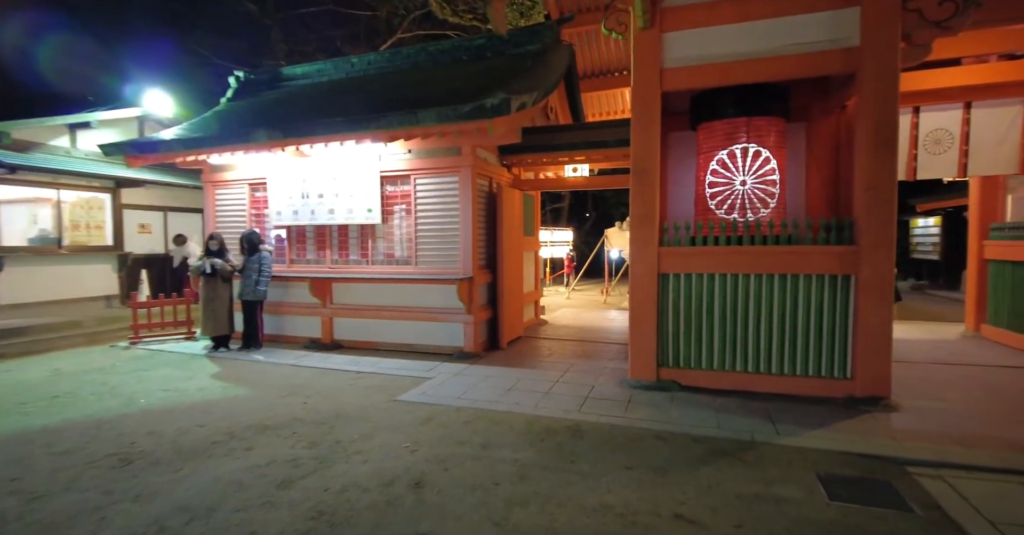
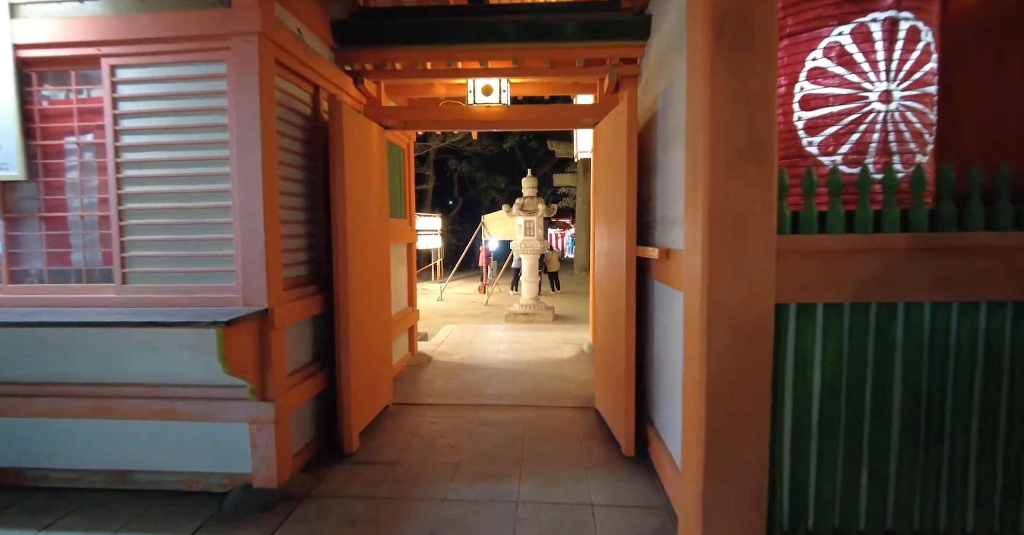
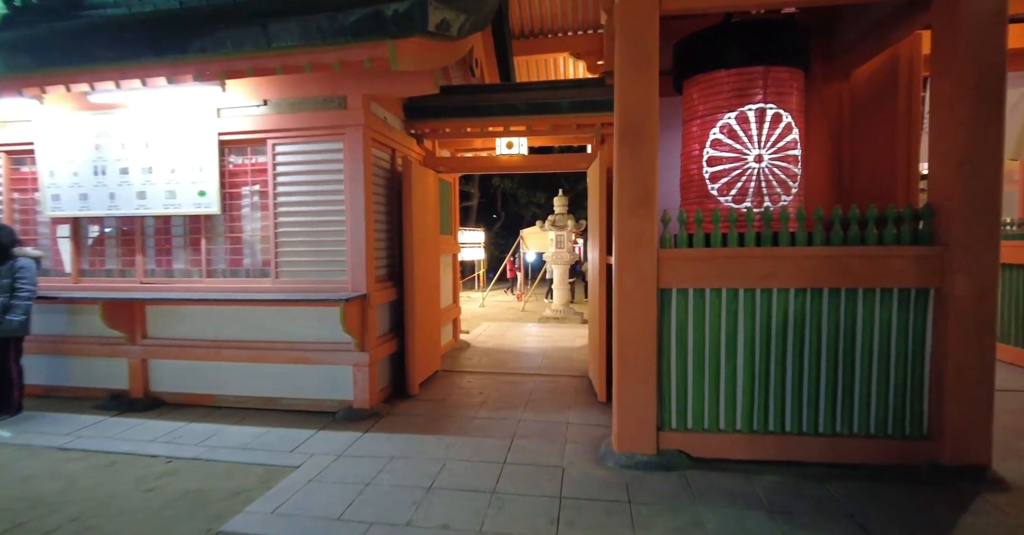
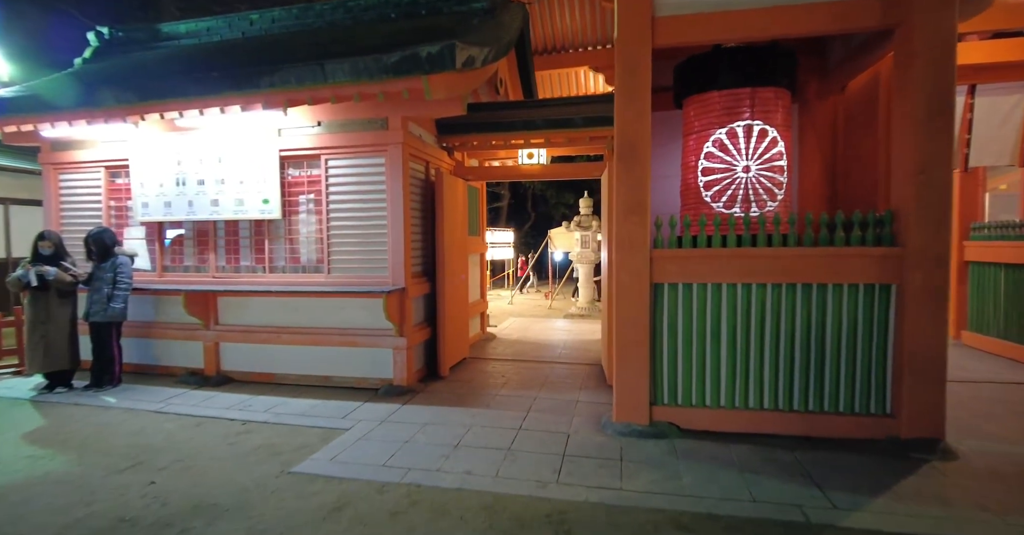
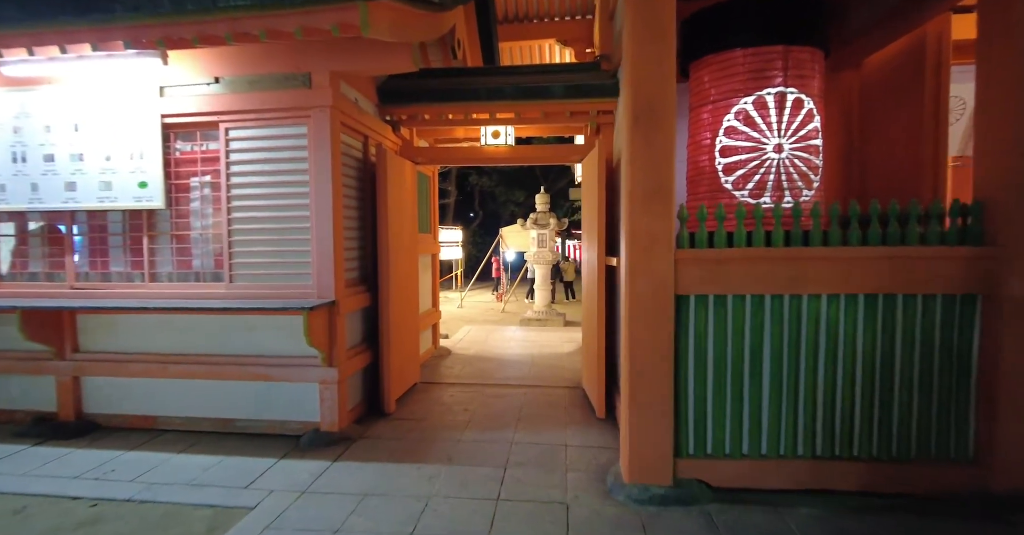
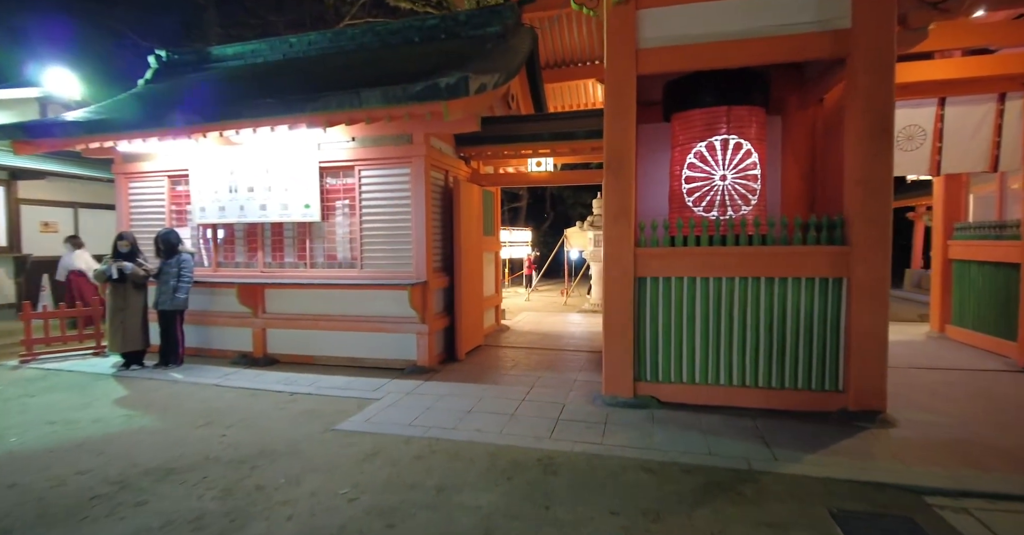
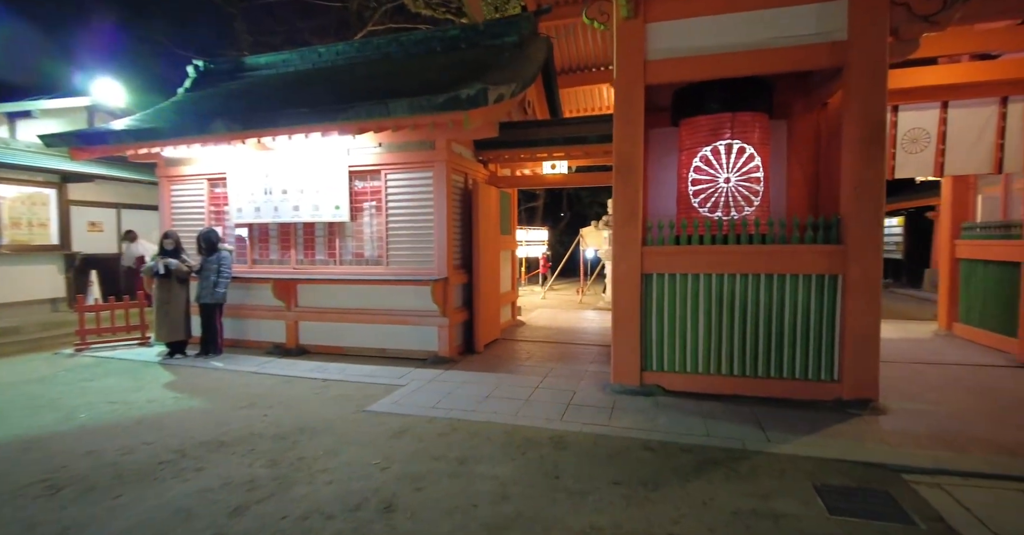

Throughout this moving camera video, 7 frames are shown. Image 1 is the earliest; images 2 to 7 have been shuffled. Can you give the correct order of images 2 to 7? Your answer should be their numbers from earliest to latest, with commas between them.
7, 6, 4, 3, 5, 2
